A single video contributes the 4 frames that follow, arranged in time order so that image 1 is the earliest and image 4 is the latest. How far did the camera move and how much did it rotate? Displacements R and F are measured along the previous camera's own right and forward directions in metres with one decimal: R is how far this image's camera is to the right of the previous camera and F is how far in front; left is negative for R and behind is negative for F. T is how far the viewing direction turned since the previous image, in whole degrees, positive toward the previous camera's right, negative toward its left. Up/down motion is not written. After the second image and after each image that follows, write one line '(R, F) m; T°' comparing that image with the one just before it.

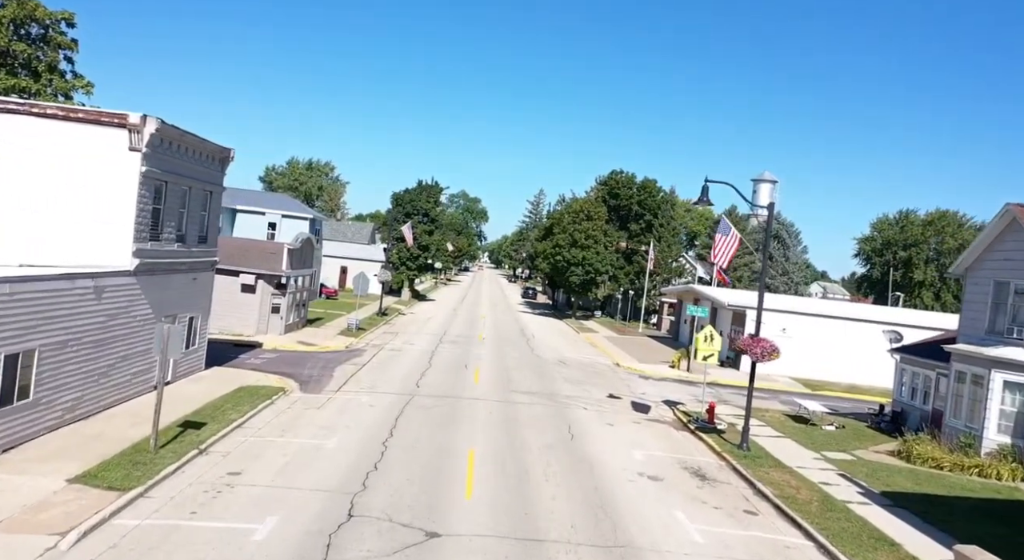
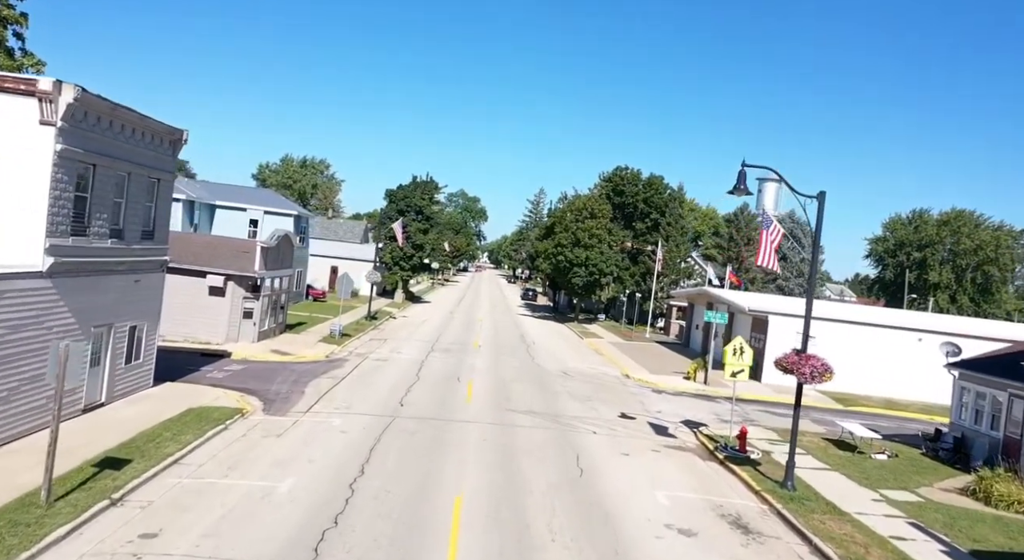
(0.0, +3.2) m; 0°
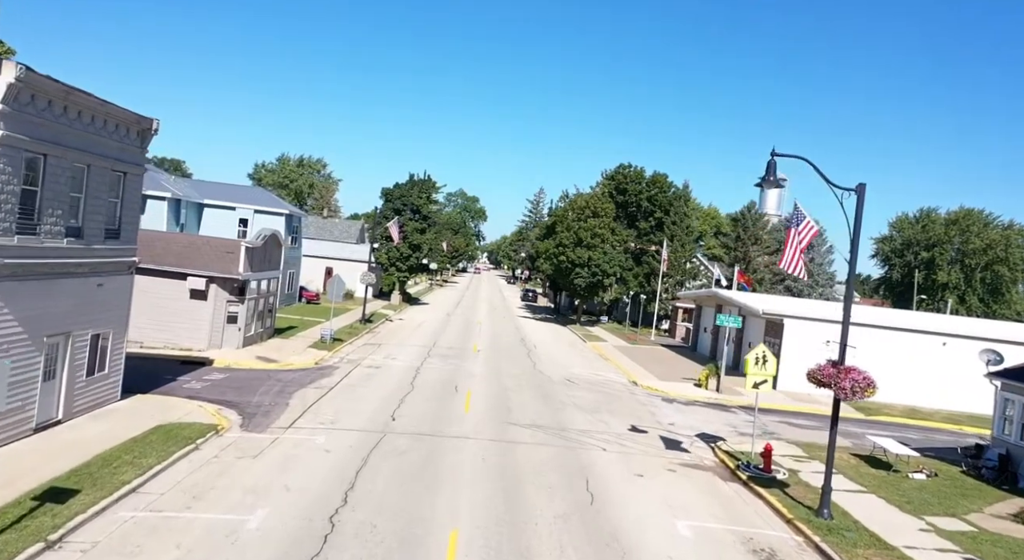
(0.0, +1.7) m; 0°
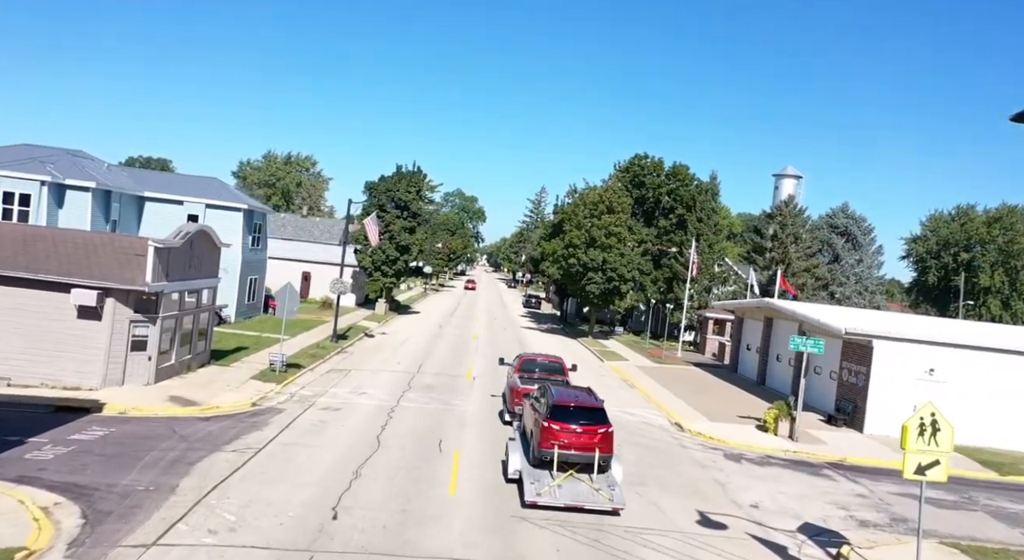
(-0.1, +7.0) m; 0°
